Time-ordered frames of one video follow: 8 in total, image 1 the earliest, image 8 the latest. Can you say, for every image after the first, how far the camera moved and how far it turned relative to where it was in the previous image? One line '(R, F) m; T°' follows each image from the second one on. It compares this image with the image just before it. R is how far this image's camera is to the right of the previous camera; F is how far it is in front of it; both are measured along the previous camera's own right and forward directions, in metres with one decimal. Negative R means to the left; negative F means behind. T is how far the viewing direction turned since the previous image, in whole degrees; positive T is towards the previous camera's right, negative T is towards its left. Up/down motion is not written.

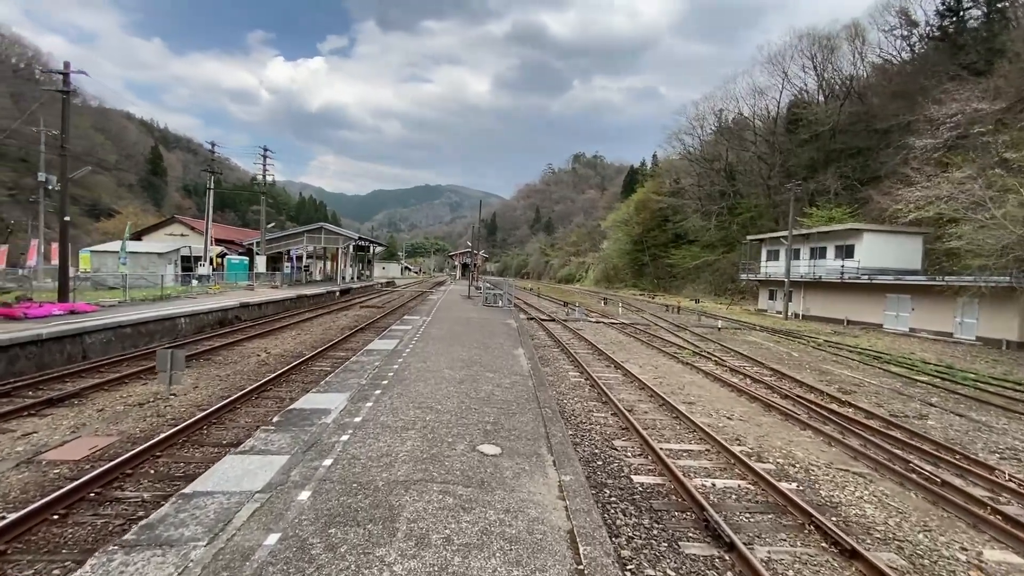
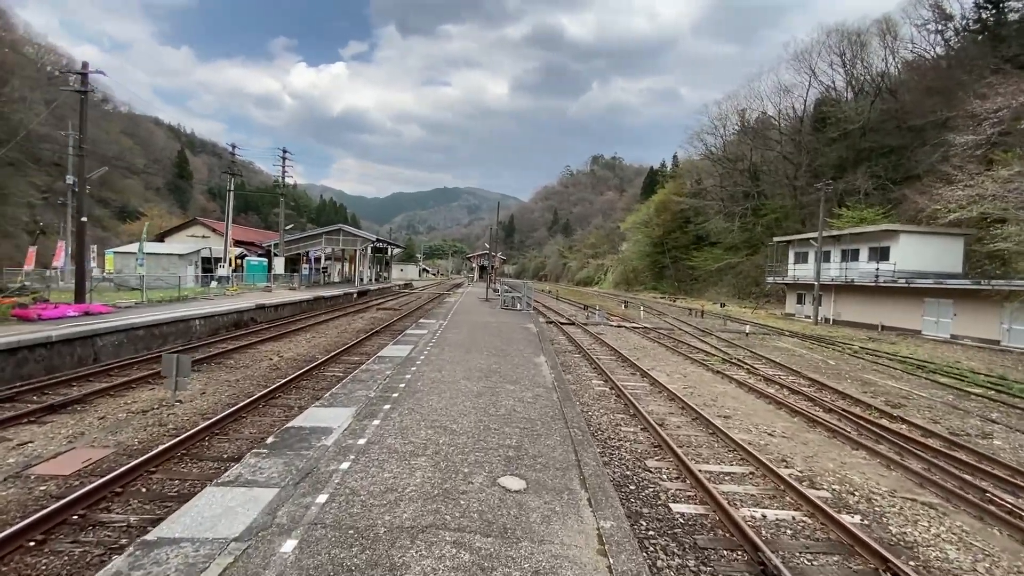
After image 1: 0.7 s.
(-0.1, +0.6) m; -2°
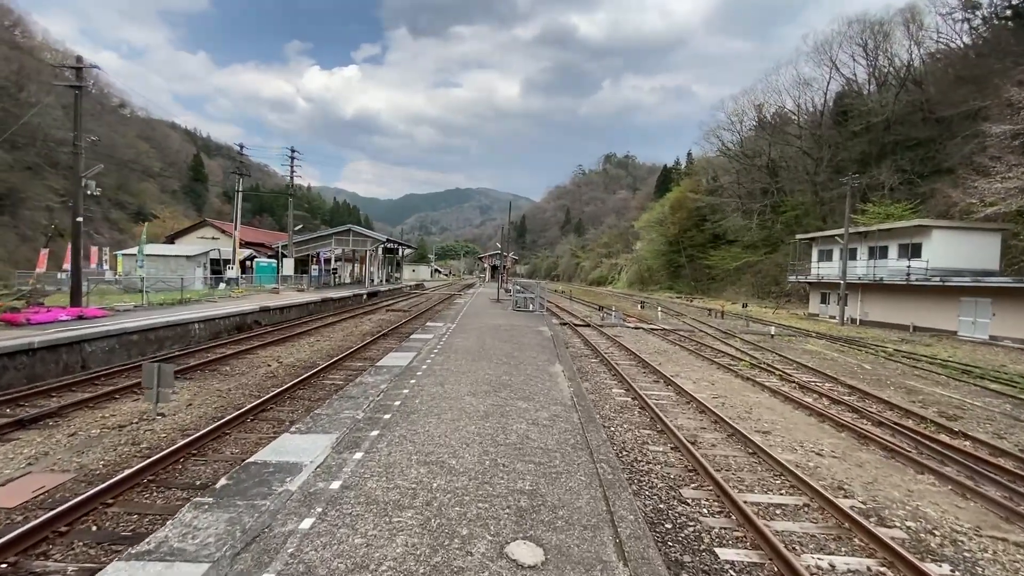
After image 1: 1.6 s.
(0.0, +0.9) m; -1°
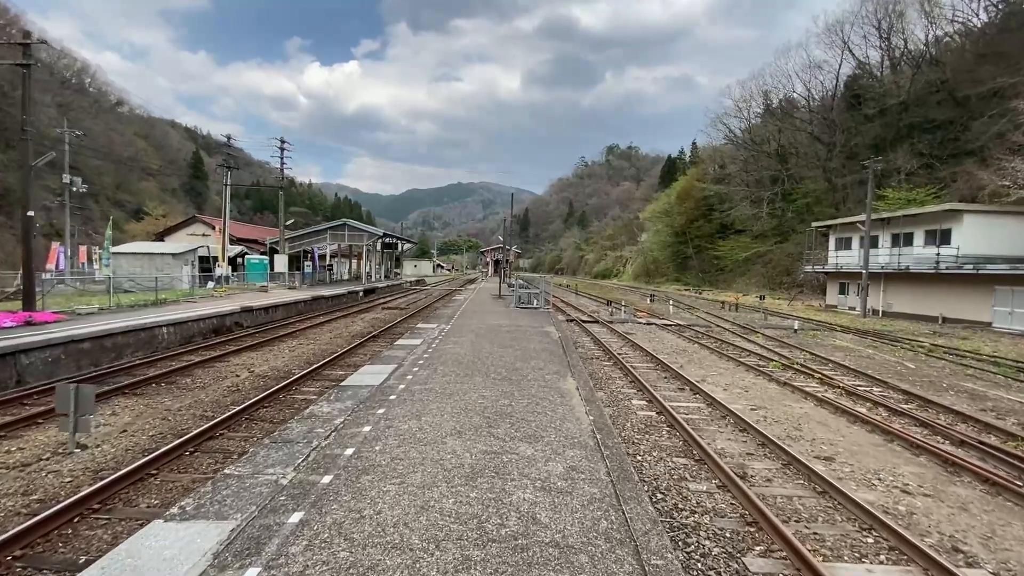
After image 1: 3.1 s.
(0.0, +1.5) m; 0°
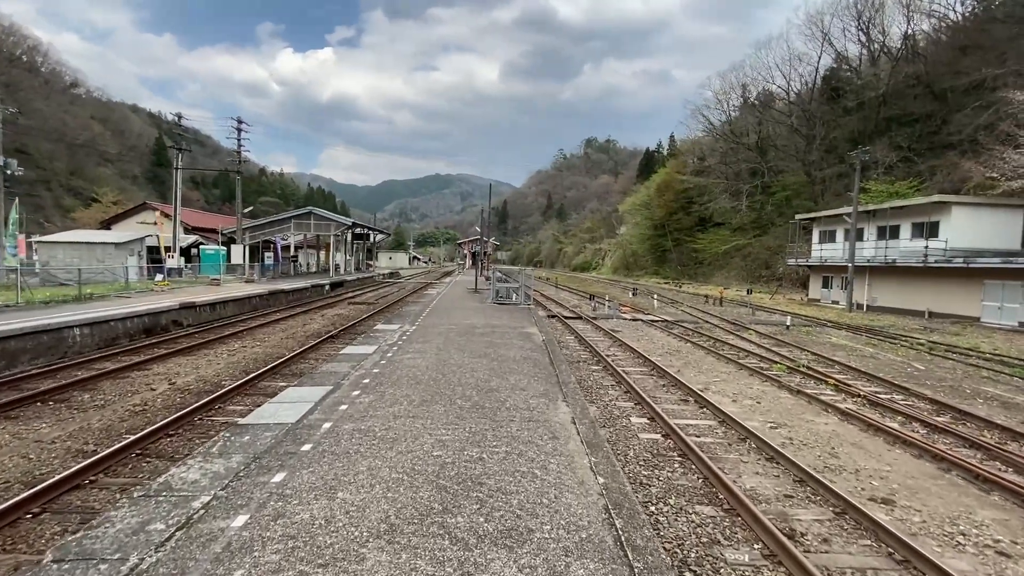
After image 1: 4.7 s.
(+0.1, +1.6) m; +3°
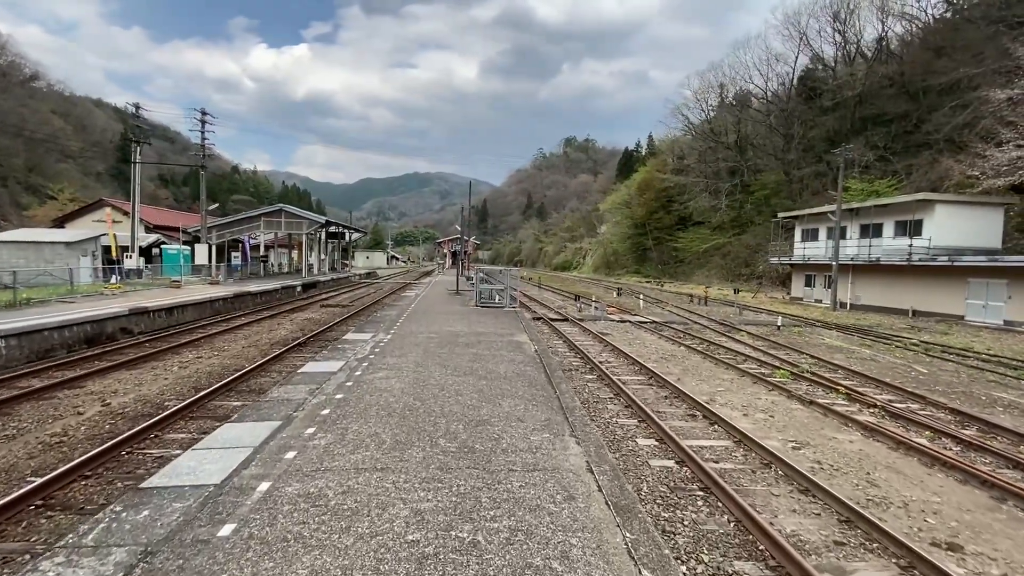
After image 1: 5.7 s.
(-0.1, +1.0) m; +2°
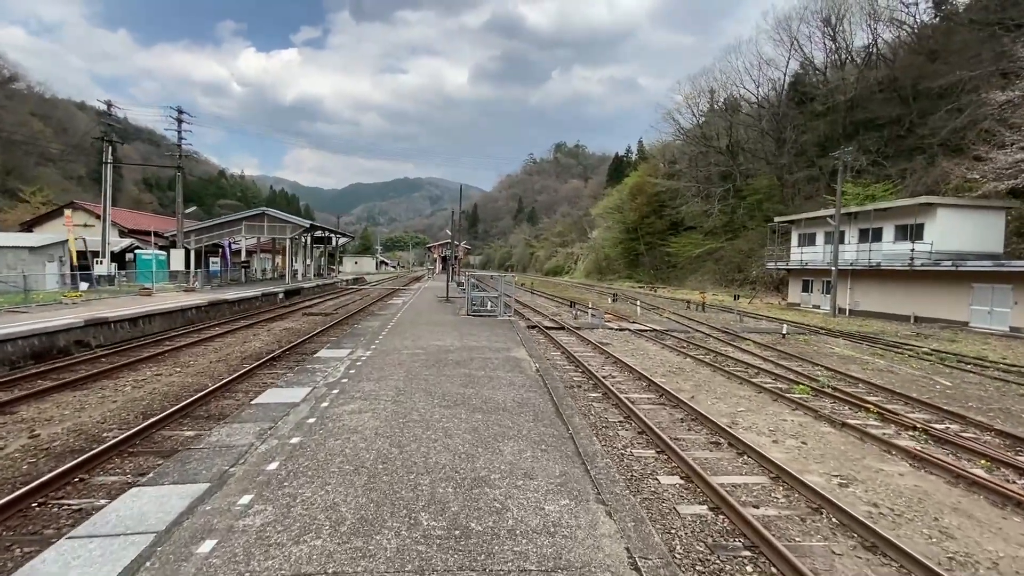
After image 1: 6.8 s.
(-0.1, +1.0) m; +1°
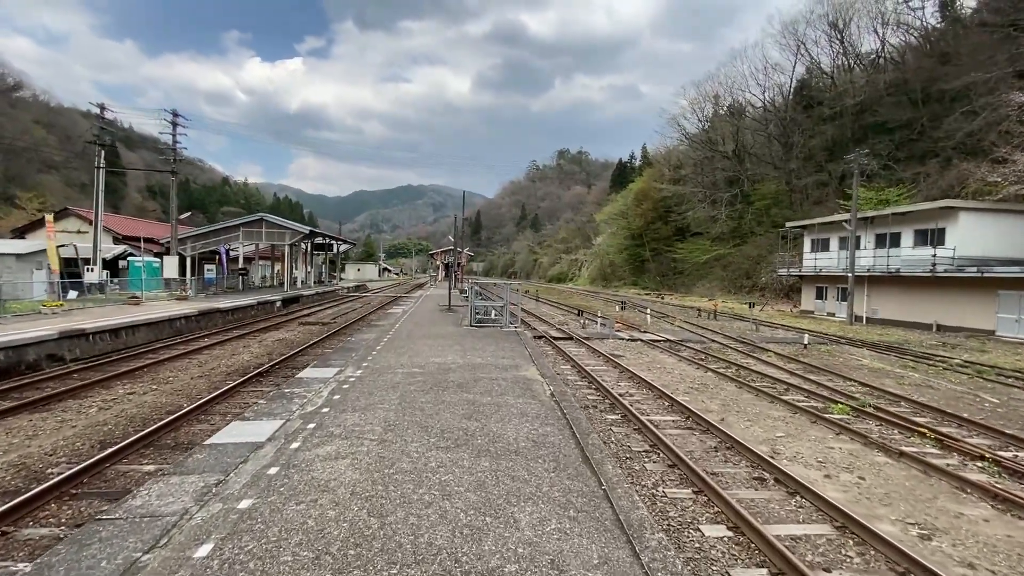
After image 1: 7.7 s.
(-0.1, +0.9) m; 0°
